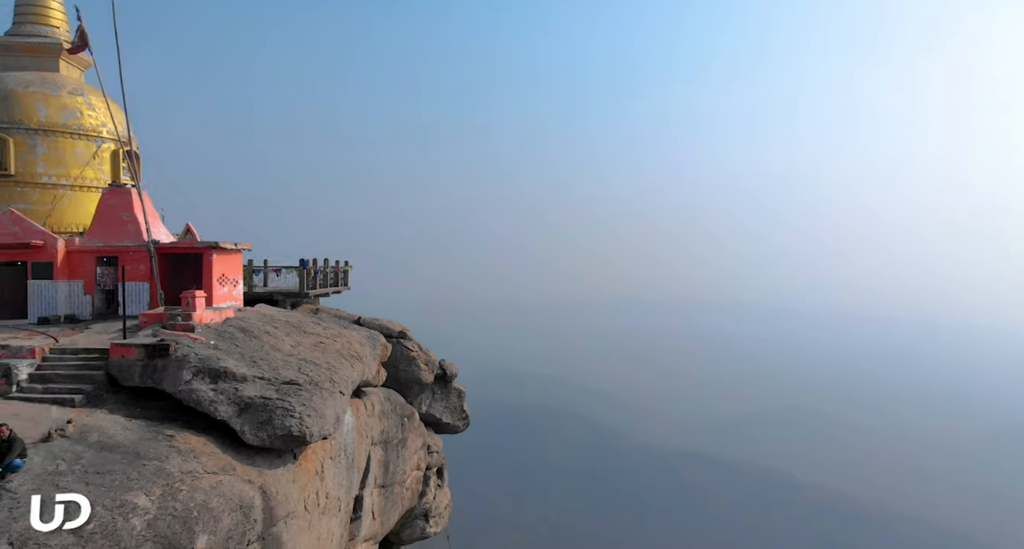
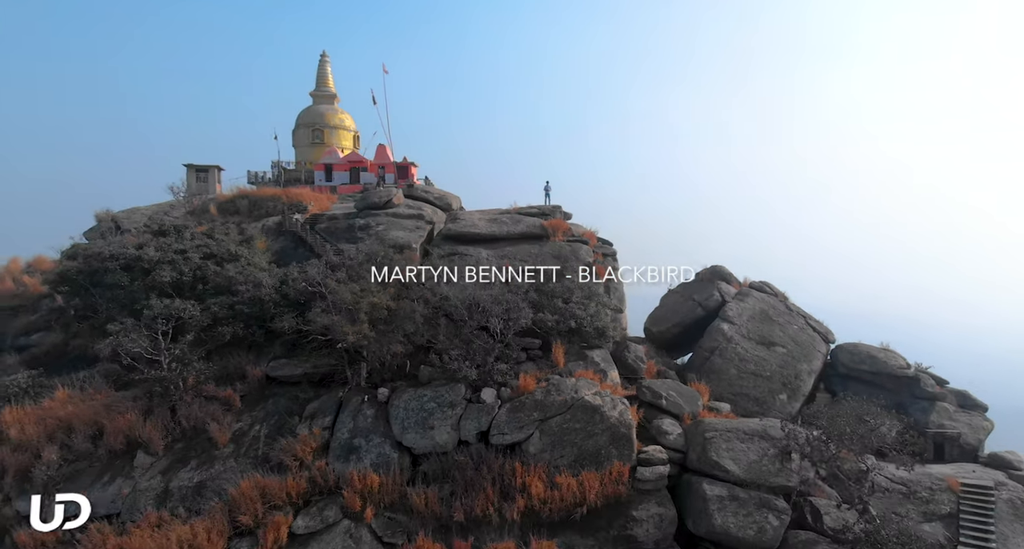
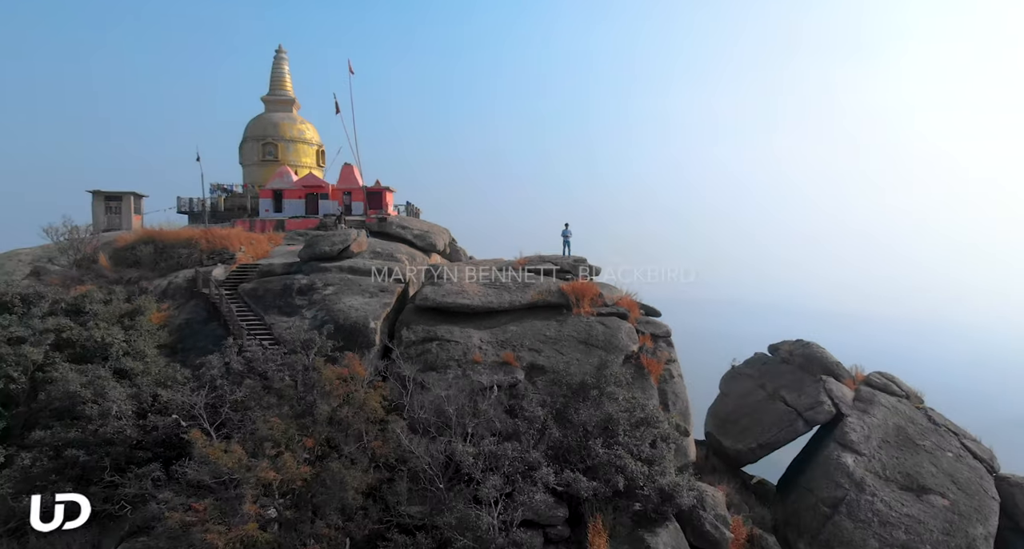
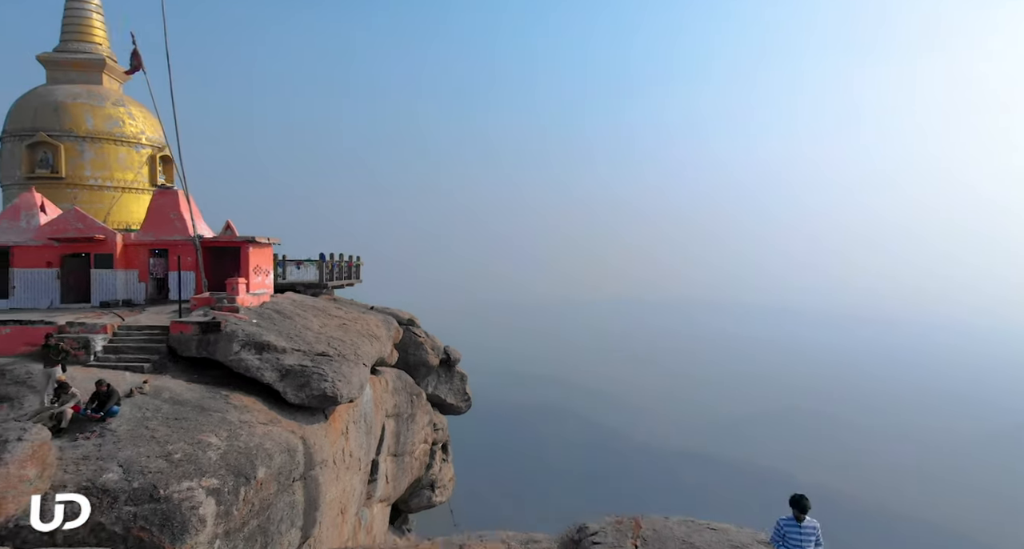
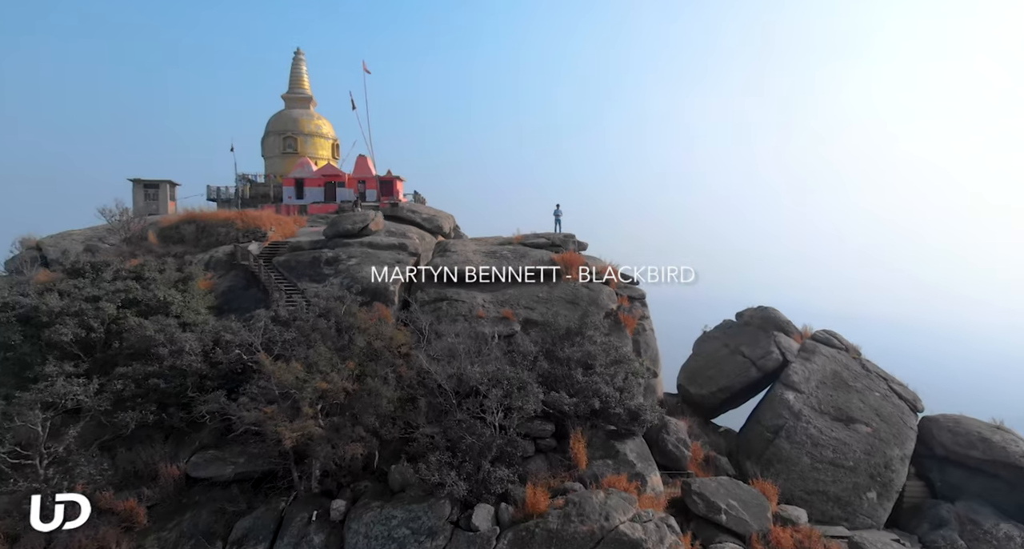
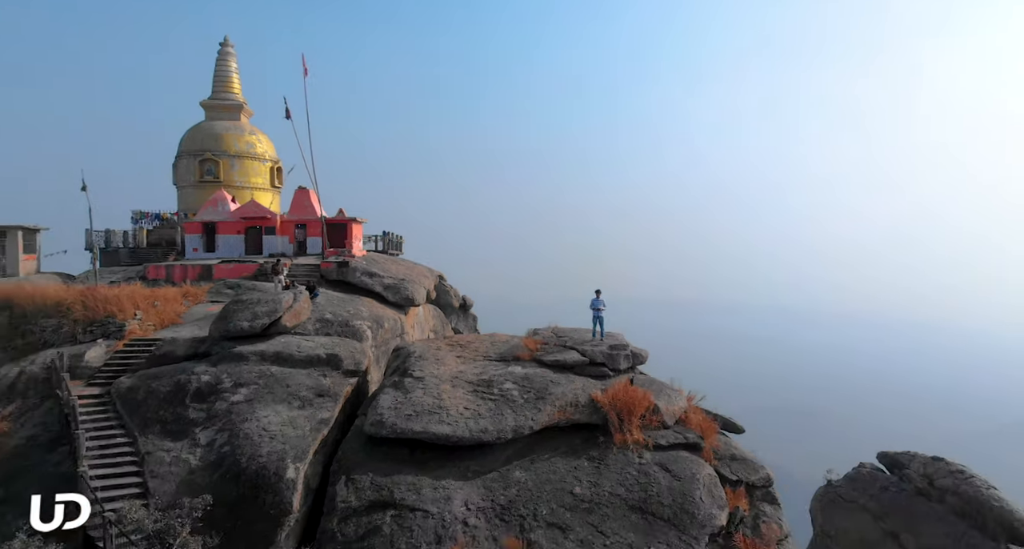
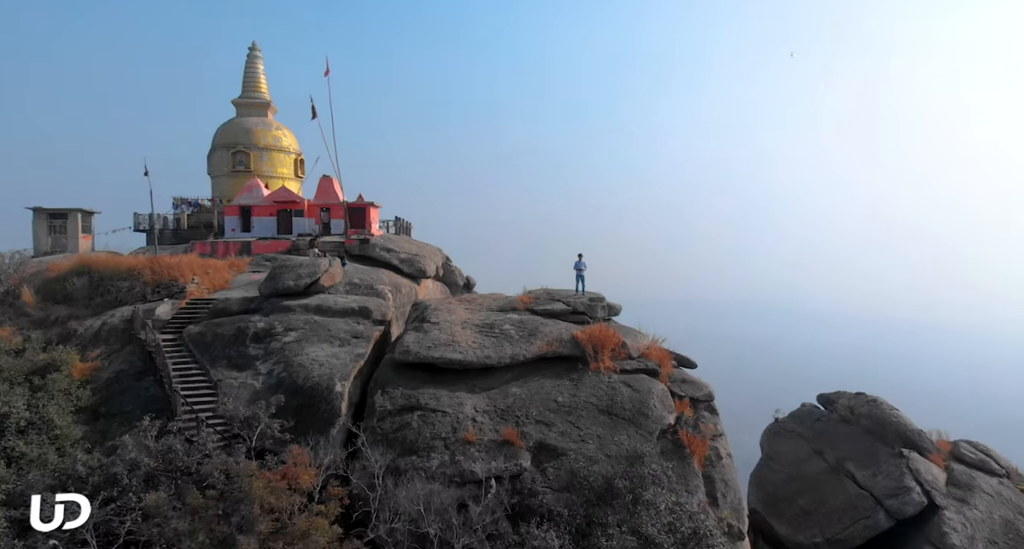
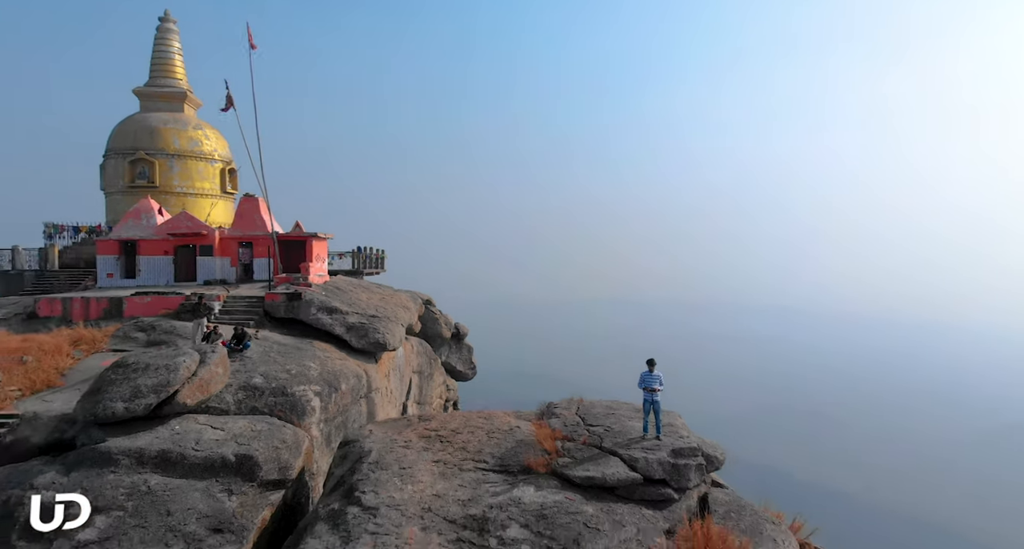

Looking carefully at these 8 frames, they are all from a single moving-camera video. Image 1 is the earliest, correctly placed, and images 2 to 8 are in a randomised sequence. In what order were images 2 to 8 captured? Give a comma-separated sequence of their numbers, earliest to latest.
4, 8, 6, 7, 3, 5, 2
